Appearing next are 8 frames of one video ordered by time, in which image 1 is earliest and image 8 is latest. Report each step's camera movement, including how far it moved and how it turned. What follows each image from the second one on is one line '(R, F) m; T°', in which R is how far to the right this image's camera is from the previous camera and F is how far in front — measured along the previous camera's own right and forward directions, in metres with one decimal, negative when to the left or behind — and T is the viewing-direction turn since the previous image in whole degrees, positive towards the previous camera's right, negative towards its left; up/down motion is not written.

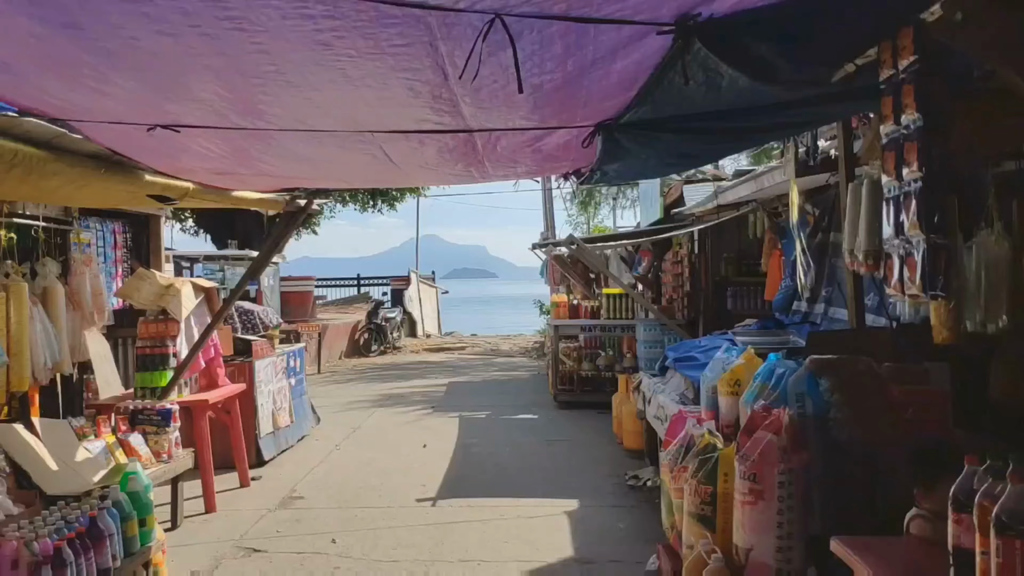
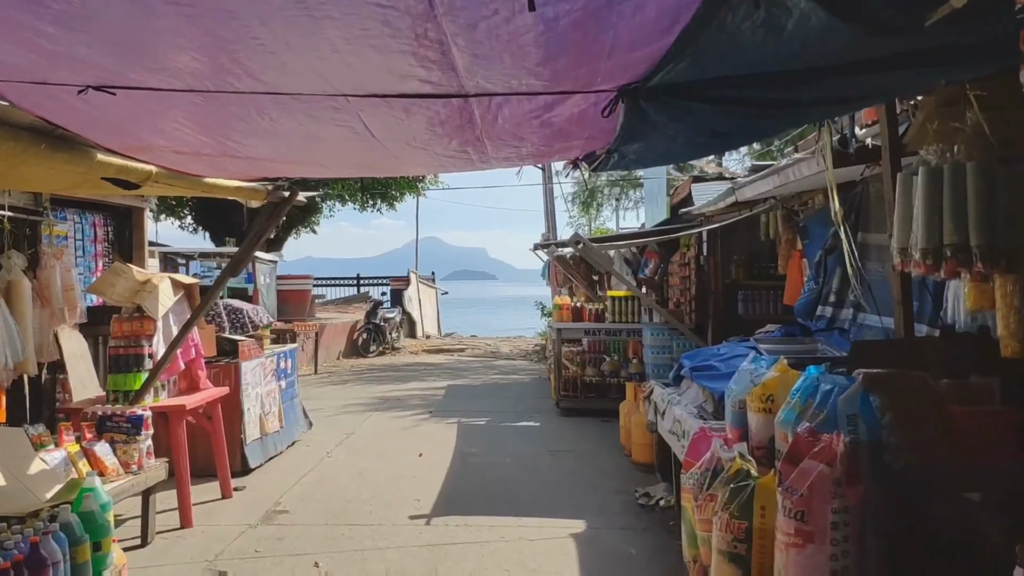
(0.0, +0.4) m; 0°
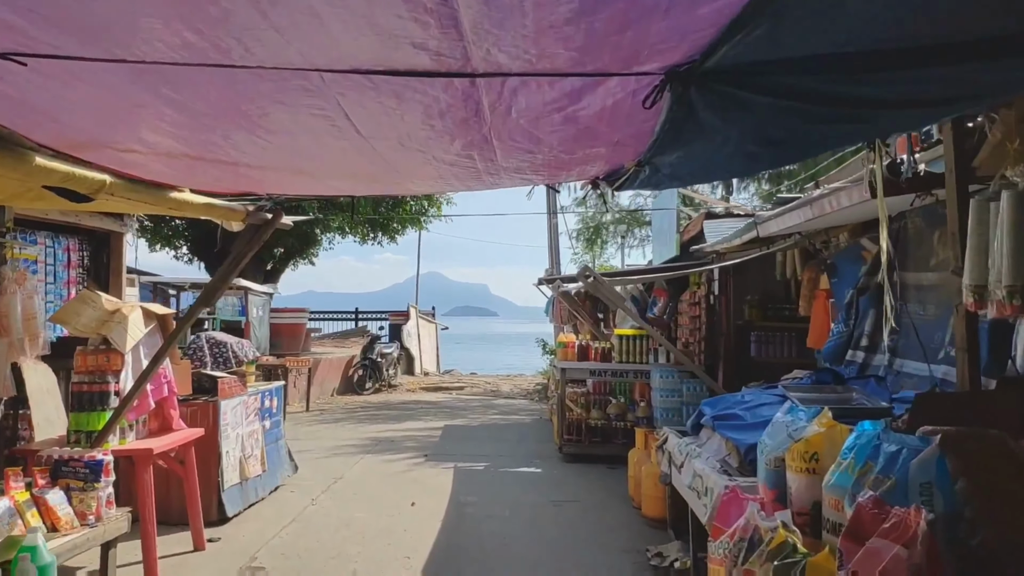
(0.0, +0.4) m; 0°
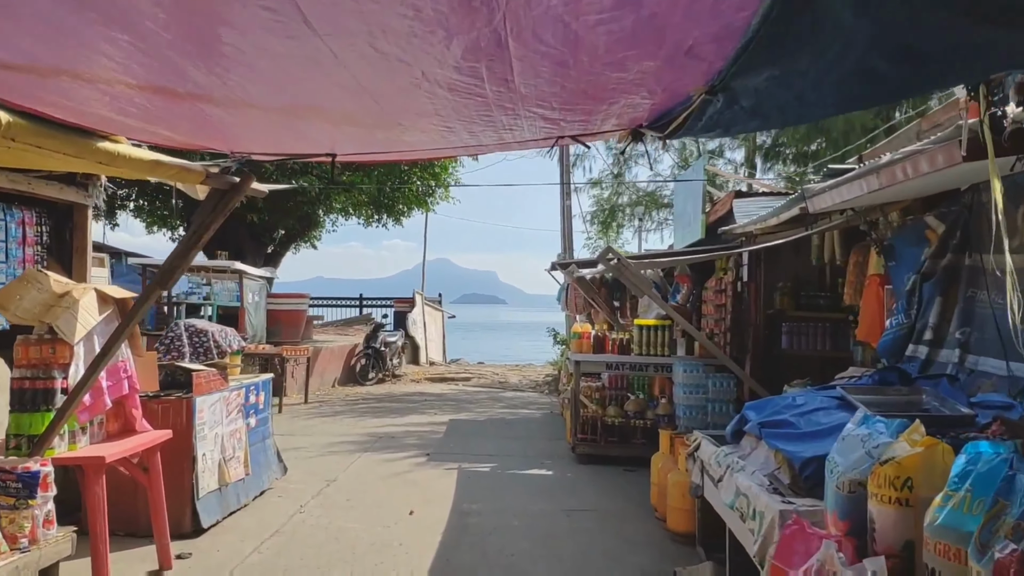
(0.0, +0.6) m; 0°
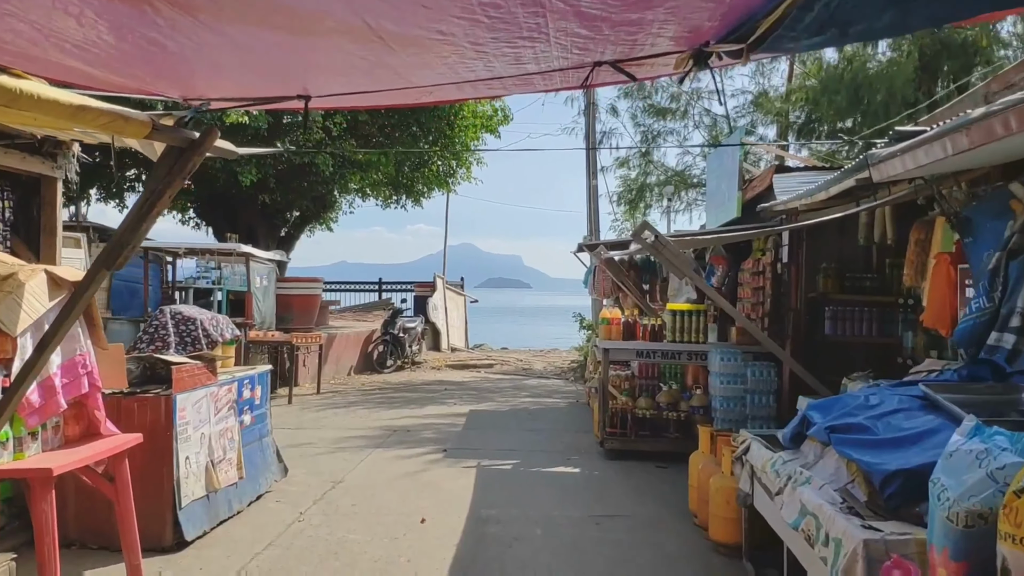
(0.0, +0.6) m; -1°
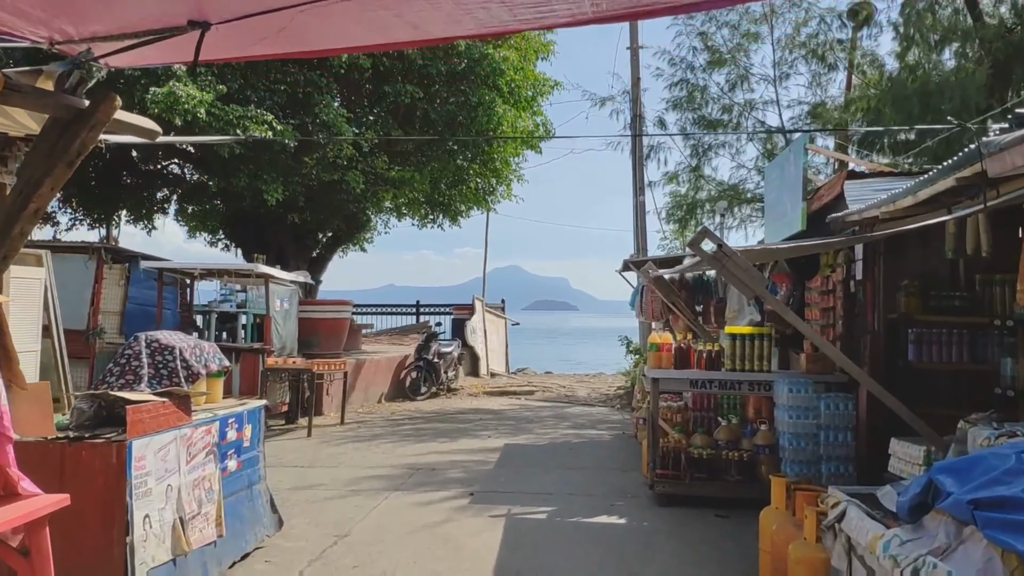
(+0.1, +0.8) m; -2°
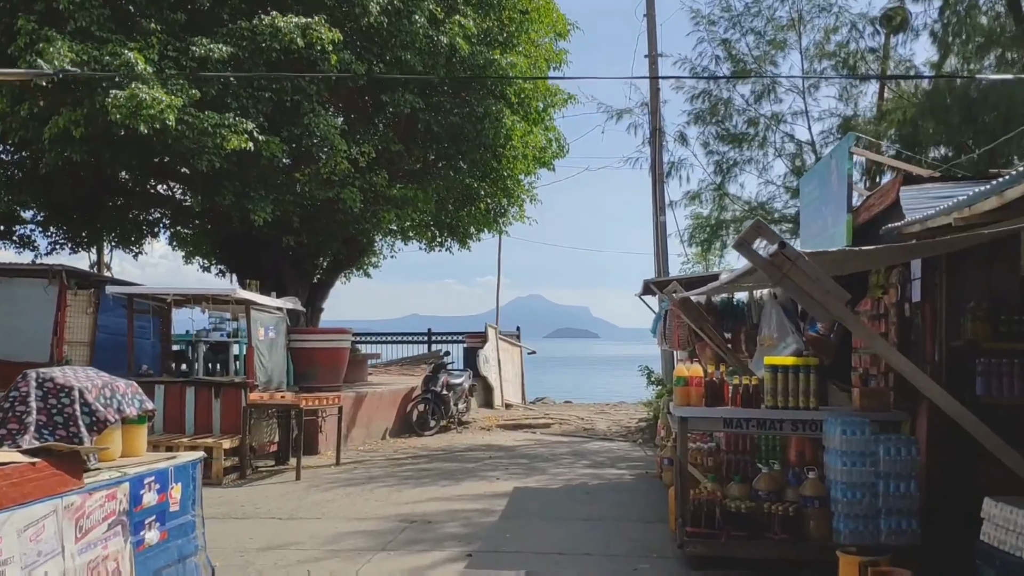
(+0.1, +0.9) m; -1°
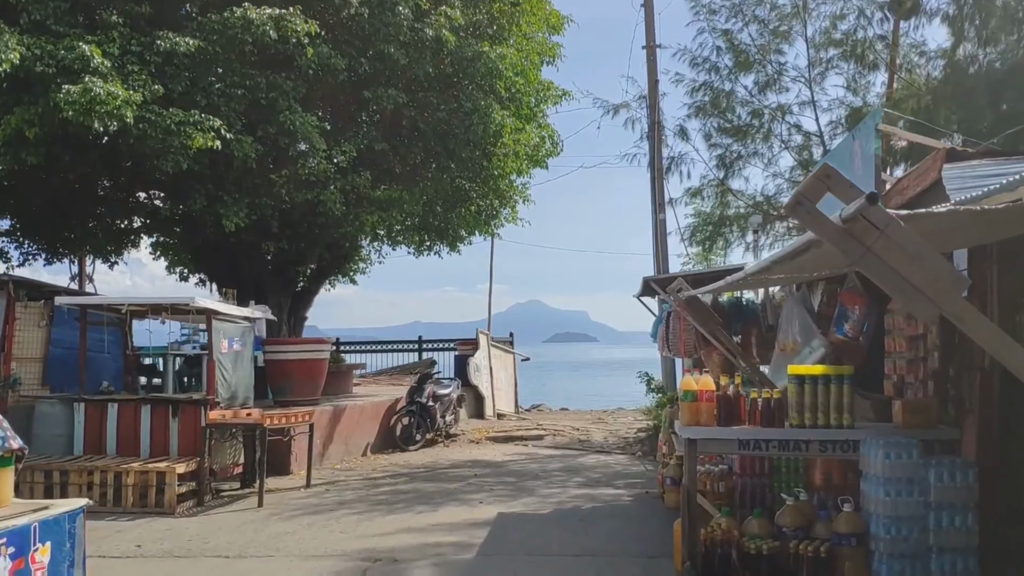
(+0.1, +0.8) m; 0°
